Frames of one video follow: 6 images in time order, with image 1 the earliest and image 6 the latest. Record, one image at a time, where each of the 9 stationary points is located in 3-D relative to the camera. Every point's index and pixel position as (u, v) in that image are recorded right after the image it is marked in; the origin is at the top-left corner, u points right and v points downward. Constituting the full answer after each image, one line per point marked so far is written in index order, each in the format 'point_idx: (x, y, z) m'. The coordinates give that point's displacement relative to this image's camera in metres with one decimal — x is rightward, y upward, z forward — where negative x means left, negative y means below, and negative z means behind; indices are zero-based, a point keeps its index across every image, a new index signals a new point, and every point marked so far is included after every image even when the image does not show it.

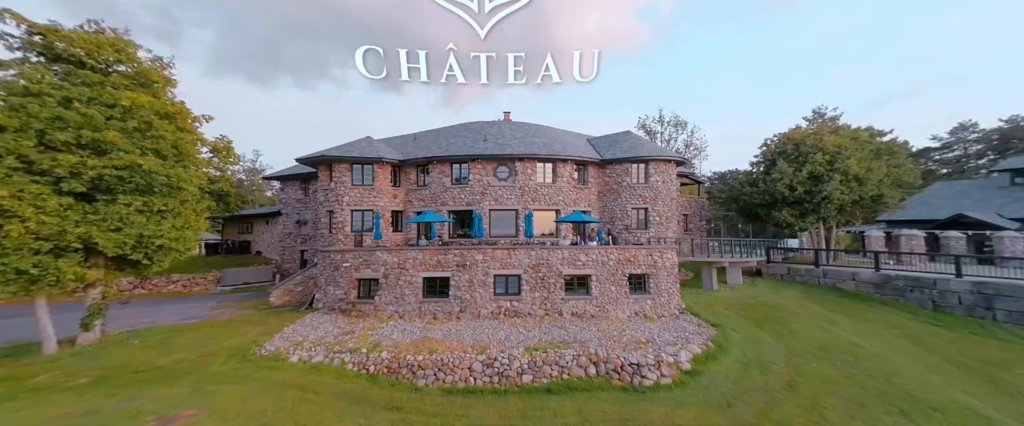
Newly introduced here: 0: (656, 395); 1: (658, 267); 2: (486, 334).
0: (+5.7, -7.1, +12.7) m
1: (+8.7, -3.2, +19.2) m
2: (-1.3, -5.9, +16.3) m
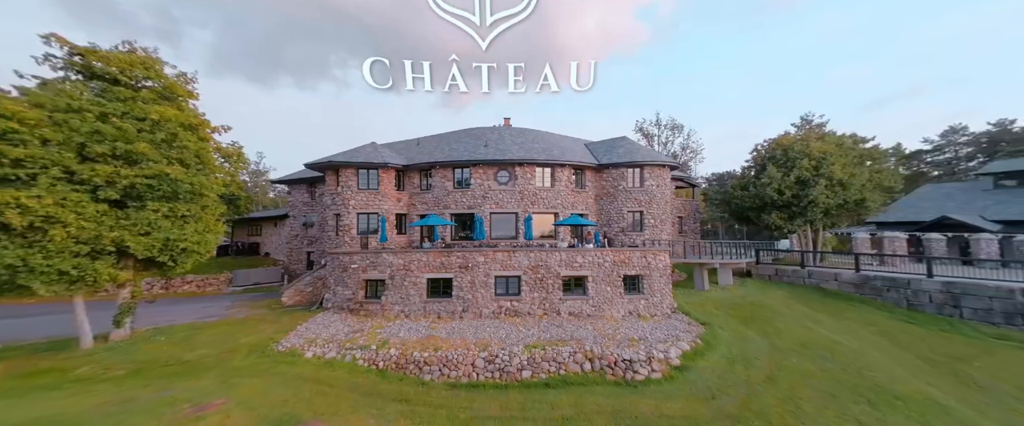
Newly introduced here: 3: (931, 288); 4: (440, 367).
0: (+5.7, -7.3, +13.6) m
1: (+8.7, -3.4, +20.2) m
2: (-1.3, -6.2, +17.3) m
3: (+18.8, -3.4, +14.6) m
4: (-3.1, -6.6, +14.3) m
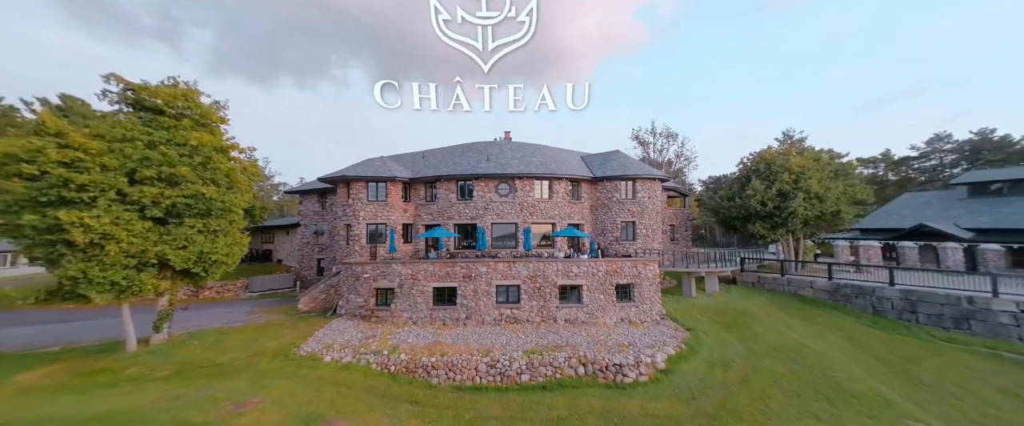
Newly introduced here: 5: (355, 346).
0: (+5.7, -8.1, +15.0) m
1: (+8.6, -4.3, +21.6) m
2: (-1.3, -7.1, +18.8) m
3: (+18.7, -4.0, +16.0) m
4: (-3.1, -7.6, +15.8) m
5: (-8.2, -6.7, +17.2) m
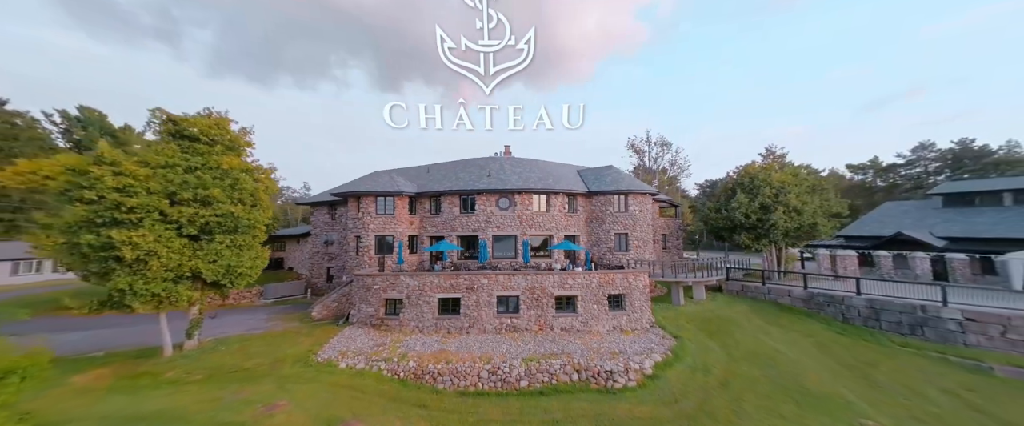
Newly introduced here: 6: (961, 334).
0: (+5.6, -9.1, +16.5) m
1: (+8.5, -5.3, +23.1) m
2: (-1.3, -8.3, +20.3) m
3: (+18.5, -4.9, +17.4) m
4: (-3.2, -8.7, +17.3) m
5: (-8.3, -7.9, +18.7) m
6: (+19.8, -5.3, +14.4) m
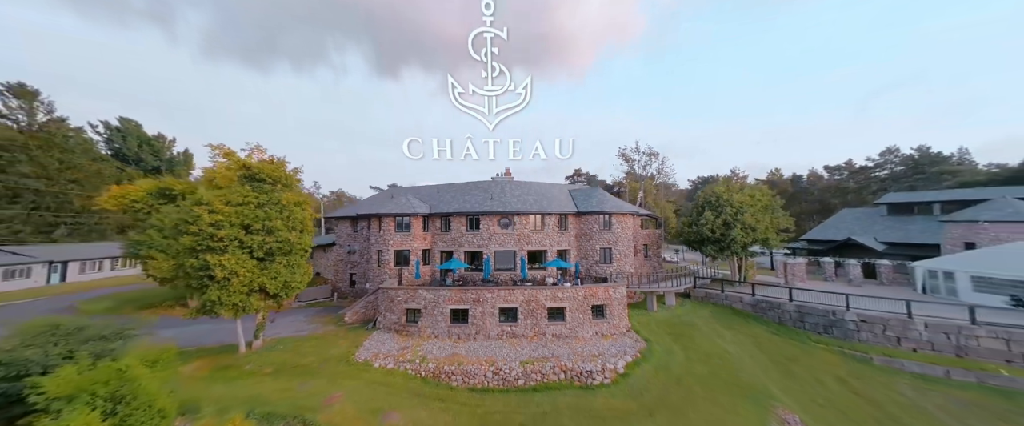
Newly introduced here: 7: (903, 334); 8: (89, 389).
0: (+5.3, -11.0, +20.4) m
1: (+8.2, -7.1, +27.0) m
2: (-1.6, -10.5, +24.3) m
3: (+18.1, -6.2, +21.1) m
4: (-3.5, -11.0, +21.4) m
5: (-8.5, -10.4, +22.9) m
6: (+19.3, -6.6, +18.0) m
7: (+20.5, -6.3, +17.2) m
8: (-11.1, -4.6, +8.5) m
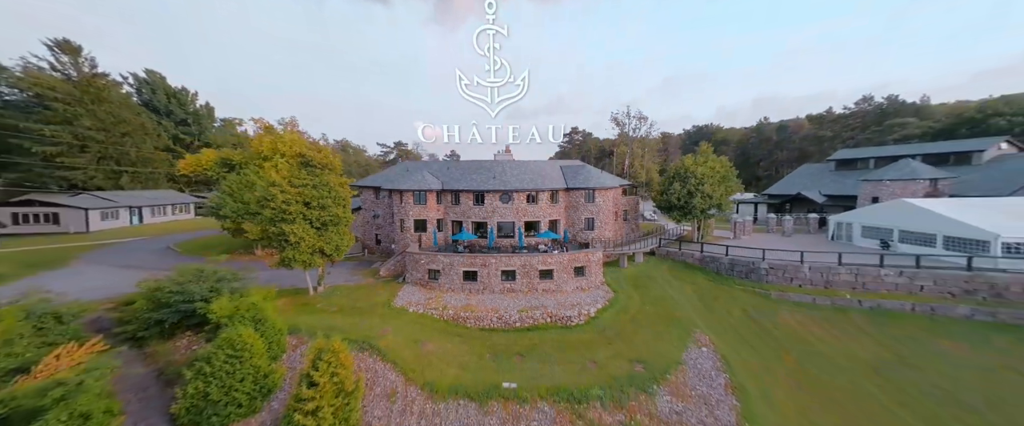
0: (+4.8, -9.2, +26.3) m
1: (+7.7, -4.7, +32.4) m
2: (-2.0, -8.7, +30.4) m
3: (+17.3, -3.9, +26.1) m
4: (-4.0, -9.5, +27.6) m
5: (-9.0, -9.0, +29.3) m
6: (+18.4, -4.4, +23.1) m
7: (+19.6, -4.2, +22.2) m
8: (-12.4, -4.5, +14.6) m
